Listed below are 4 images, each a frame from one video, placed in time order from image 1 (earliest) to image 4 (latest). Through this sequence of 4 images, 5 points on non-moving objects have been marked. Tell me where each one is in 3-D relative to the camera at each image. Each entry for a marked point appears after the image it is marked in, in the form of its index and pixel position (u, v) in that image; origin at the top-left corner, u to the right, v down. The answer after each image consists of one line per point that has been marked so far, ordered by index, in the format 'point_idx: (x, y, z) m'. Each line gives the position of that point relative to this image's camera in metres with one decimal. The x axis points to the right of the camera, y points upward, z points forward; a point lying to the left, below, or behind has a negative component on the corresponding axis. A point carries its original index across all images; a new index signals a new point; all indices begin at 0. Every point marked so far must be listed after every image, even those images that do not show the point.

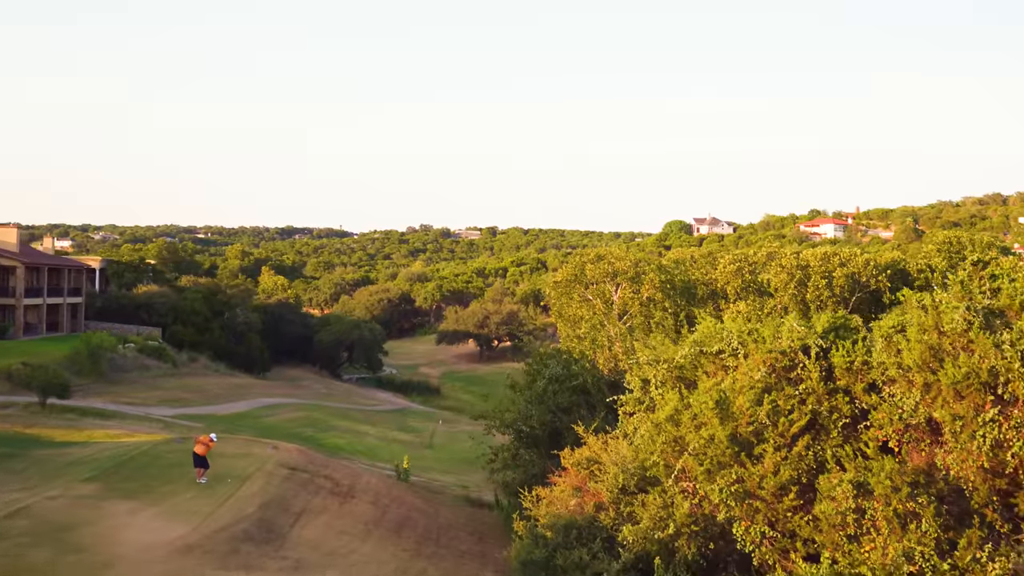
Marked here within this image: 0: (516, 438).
0: (0.0, -1.9, +15.8) m
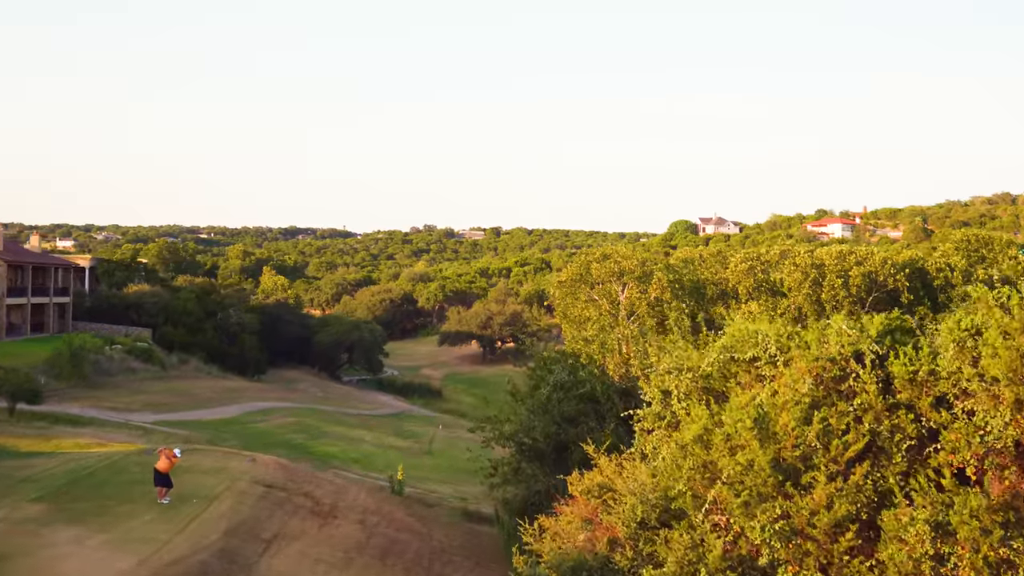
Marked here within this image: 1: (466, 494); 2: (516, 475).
0: (+0.1, -1.9, +14.5) m
1: (-0.7, -3.2, +19.1) m
2: (0.0, -2.2, +14.3) m
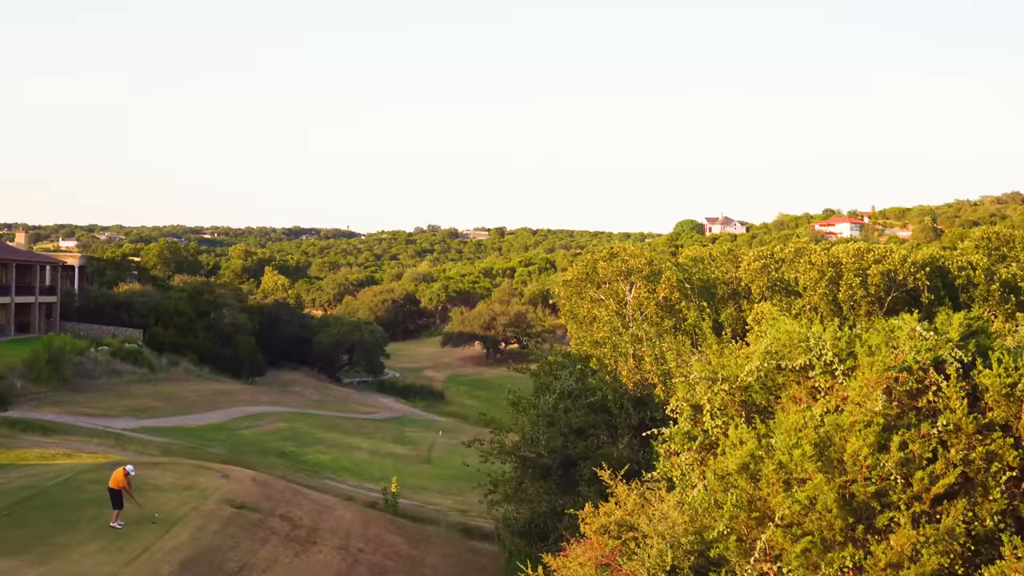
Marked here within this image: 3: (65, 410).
0: (+0.1, -1.9, +13.2) m
1: (-0.7, -3.2, +17.9) m
2: (+0.1, -2.1, +13.0) m
3: (-7.2, -2.0, +19.9) m
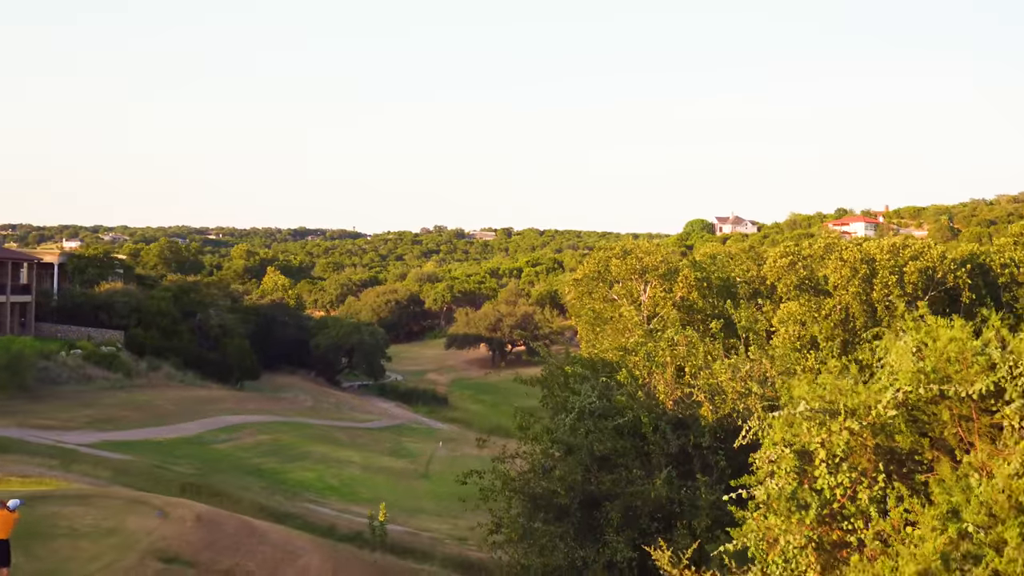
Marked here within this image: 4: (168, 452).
0: (+0.1, -1.8, +11.0) m
1: (-0.6, -3.1, +15.6) m
2: (+0.1, -2.1, +10.8) m
3: (-7.1, -1.9, +17.7) m
4: (-4.9, -2.3, +17.5) m
